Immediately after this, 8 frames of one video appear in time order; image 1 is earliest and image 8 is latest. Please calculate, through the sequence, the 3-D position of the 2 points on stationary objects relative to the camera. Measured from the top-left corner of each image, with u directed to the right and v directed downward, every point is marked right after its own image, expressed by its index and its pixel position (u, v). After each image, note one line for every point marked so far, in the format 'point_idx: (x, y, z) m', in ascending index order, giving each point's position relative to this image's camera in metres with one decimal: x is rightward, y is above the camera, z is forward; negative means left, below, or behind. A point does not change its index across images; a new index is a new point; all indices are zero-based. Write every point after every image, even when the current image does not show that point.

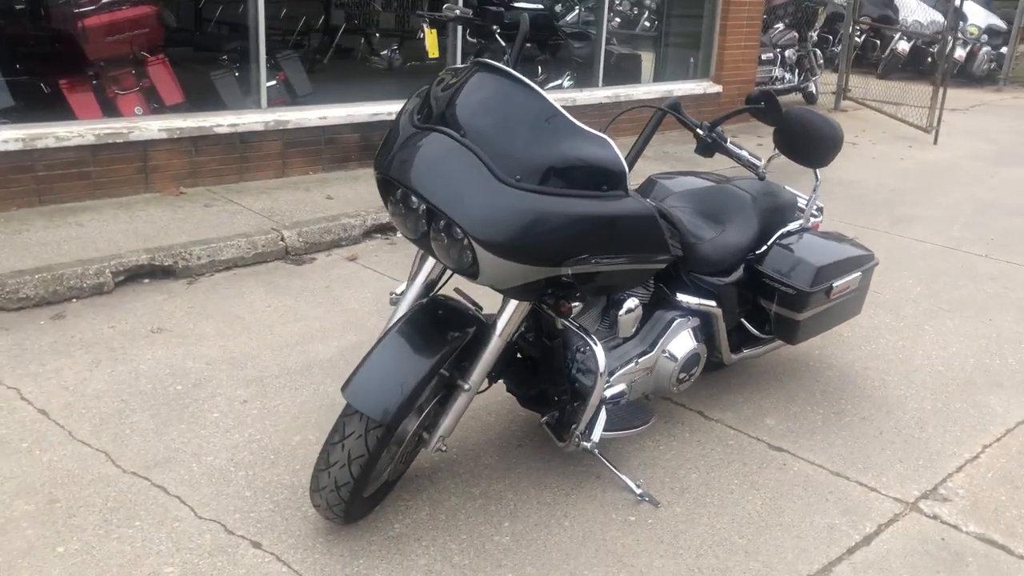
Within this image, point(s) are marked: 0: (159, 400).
0: (-1.4, -0.4, +3.7) m
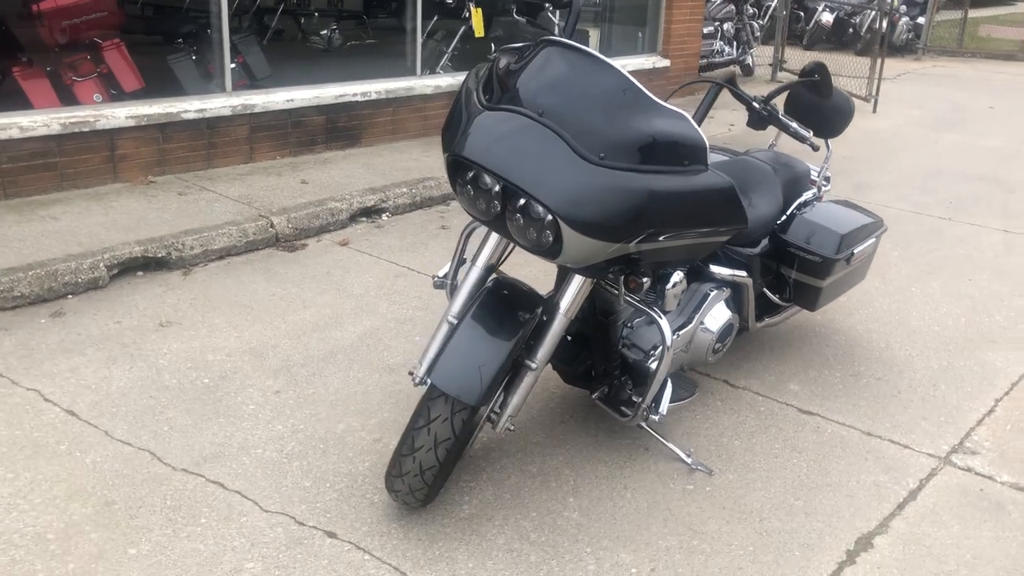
0: (-1.2, -0.4, +3.6) m
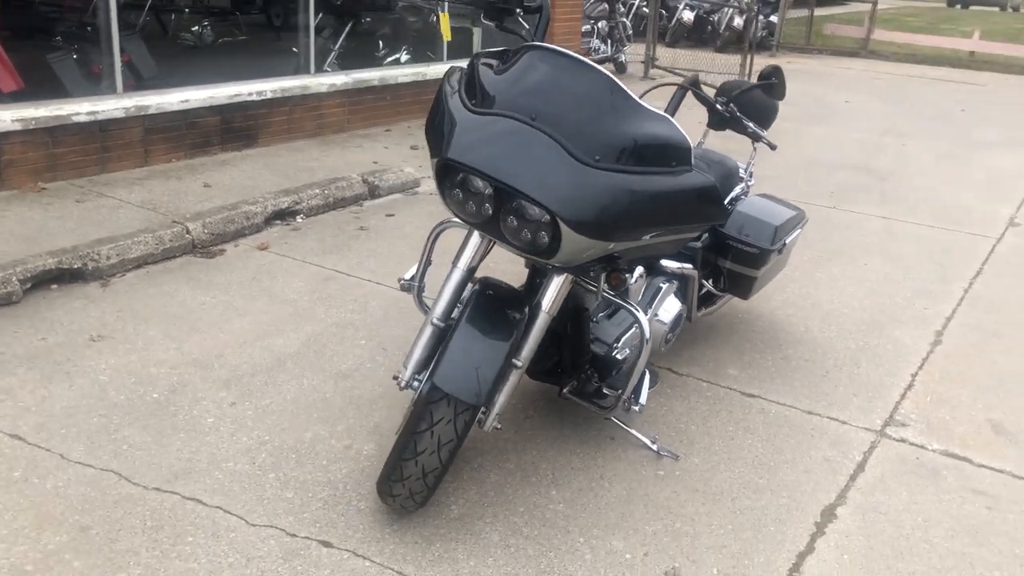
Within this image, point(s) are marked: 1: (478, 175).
0: (-1.4, -0.5, +3.5) m
1: (-0.1, +0.3, +2.6) m
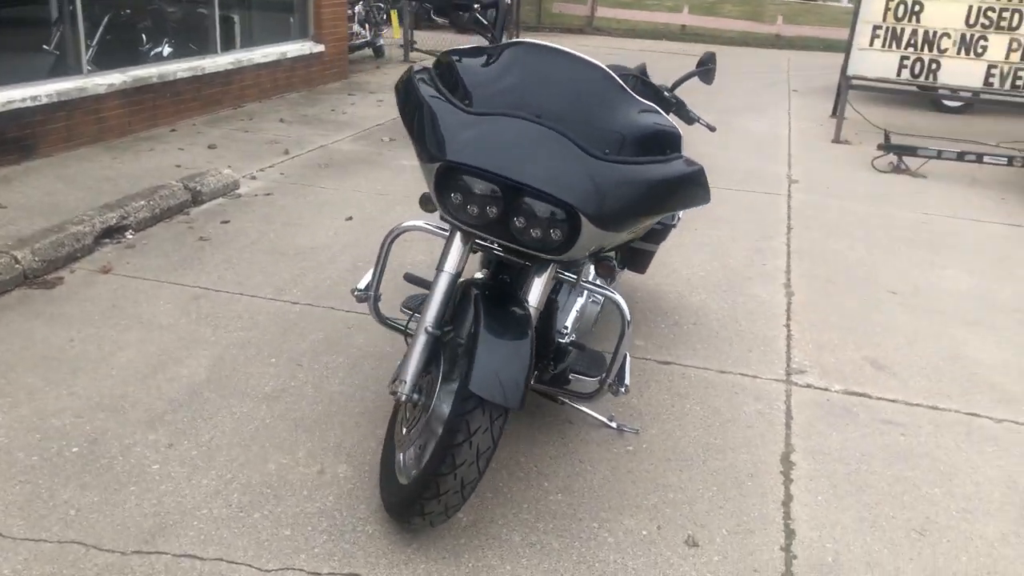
0: (-1.4, -0.6, +3.1) m
1: (-0.1, +0.3, +2.6) m
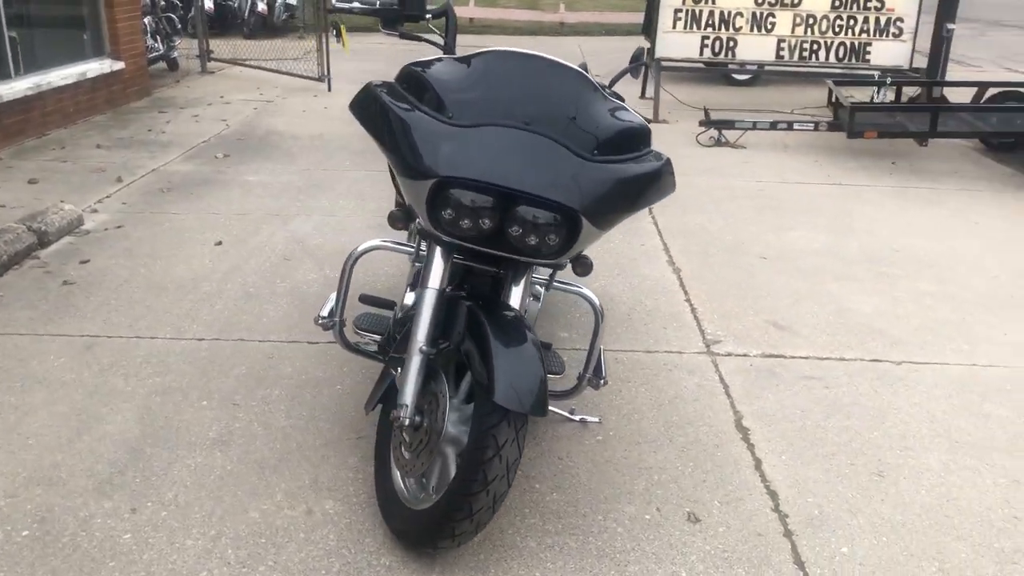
0: (-1.4, -0.8, +2.7) m
1: (-0.1, +0.3, +2.6) m
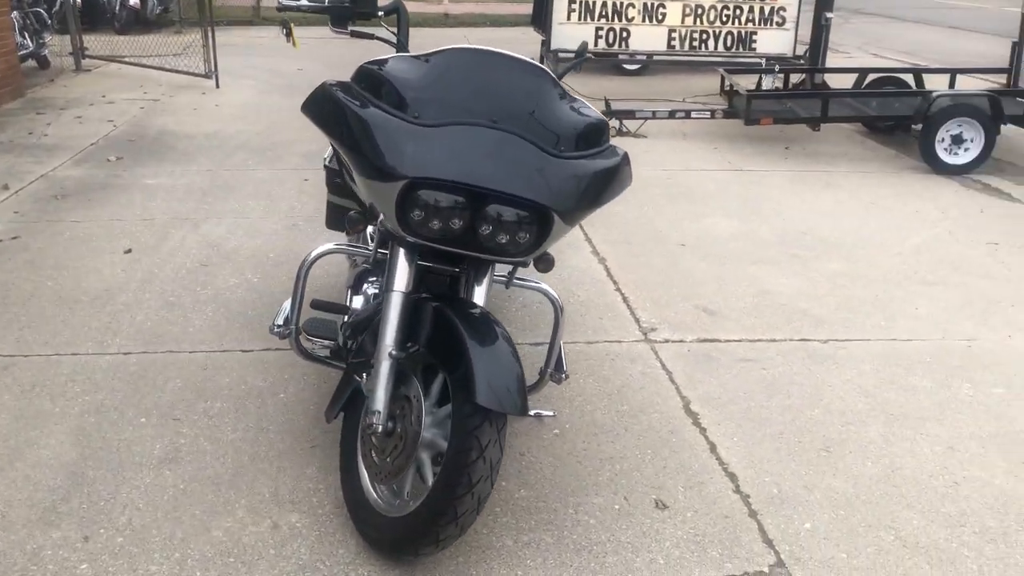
0: (-1.4, -0.8, +2.6) m
1: (-0.2, +0.3, +2.5) m
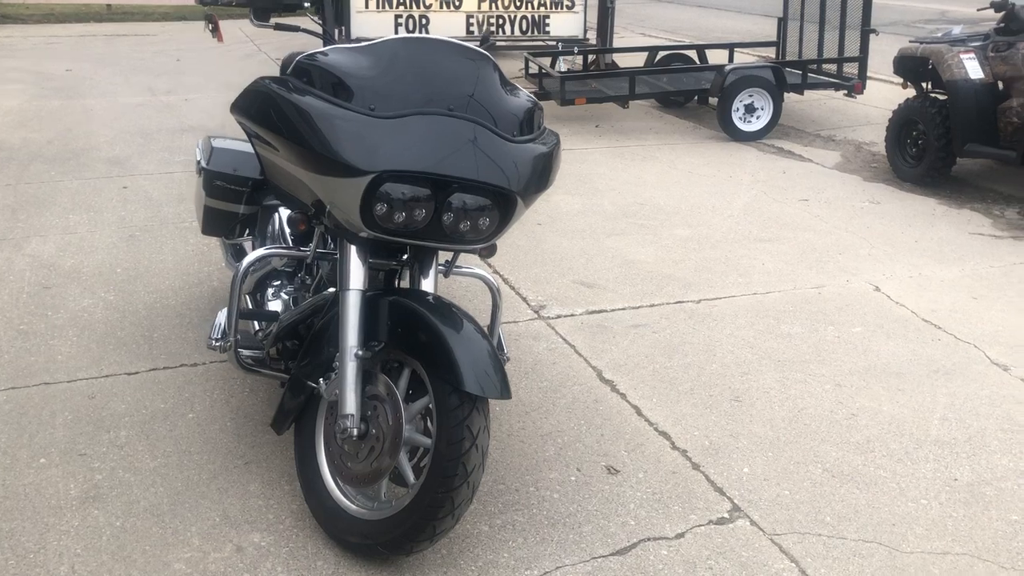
0: (-1.4, -0.9, +2.3) m
1: (-0.3, +0.3, +2.5) m
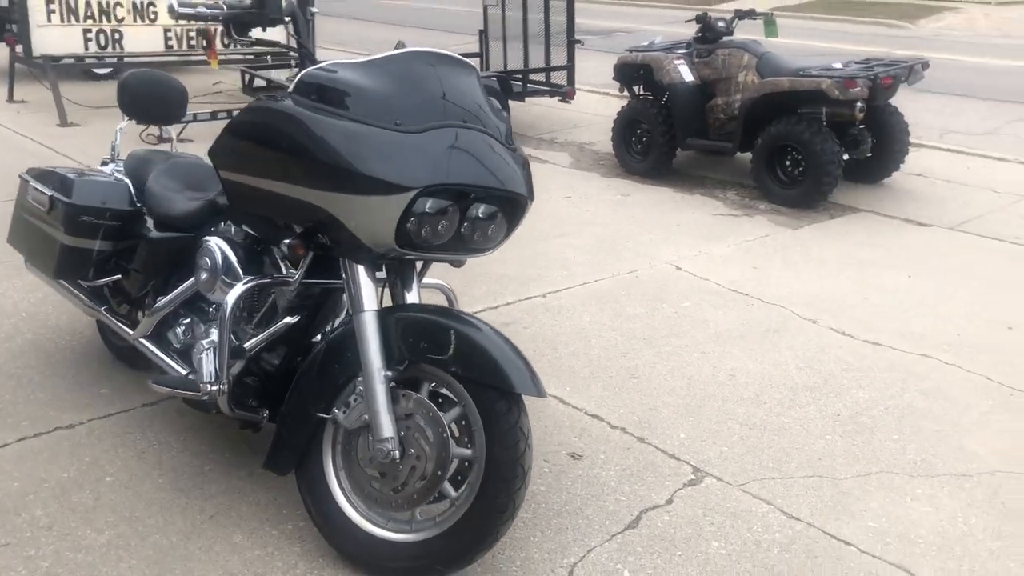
0: (-1.0, -1.1, +1.9) m
1: (-0.2, +0.3, +2.5) m
